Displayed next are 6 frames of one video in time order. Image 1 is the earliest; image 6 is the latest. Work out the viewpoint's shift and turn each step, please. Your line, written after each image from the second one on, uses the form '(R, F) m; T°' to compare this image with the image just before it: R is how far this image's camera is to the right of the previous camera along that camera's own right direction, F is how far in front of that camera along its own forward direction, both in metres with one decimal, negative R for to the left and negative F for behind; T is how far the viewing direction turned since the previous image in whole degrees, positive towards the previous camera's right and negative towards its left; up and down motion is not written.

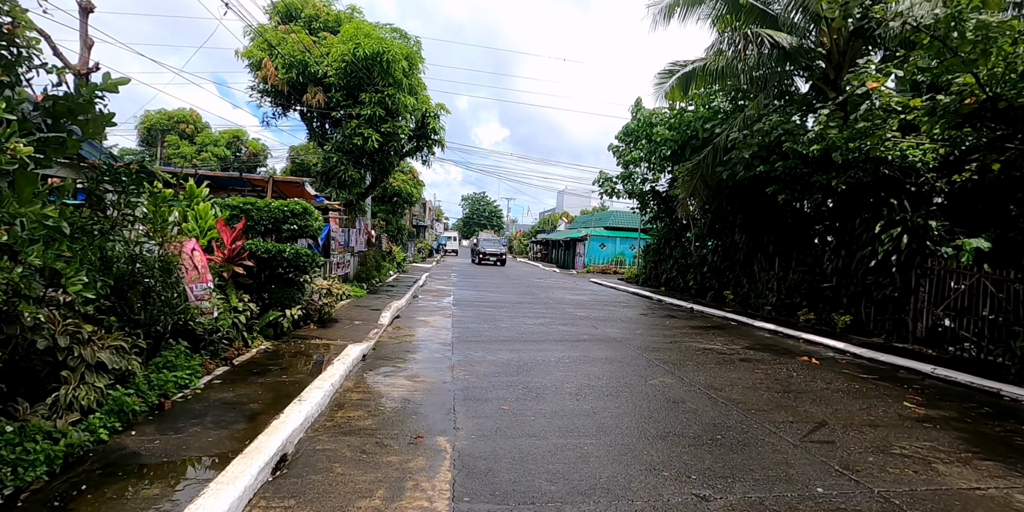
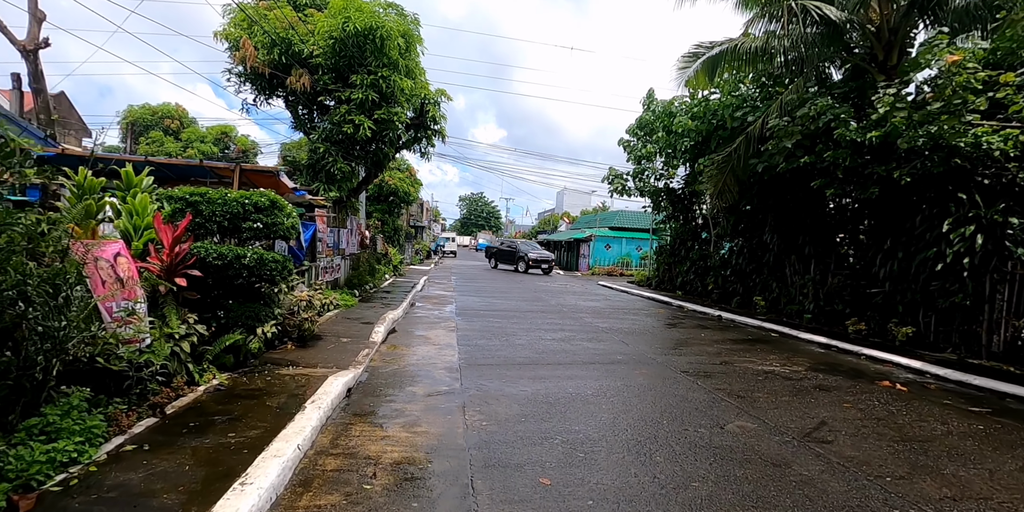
(-0.3, +1.5) m; 0°
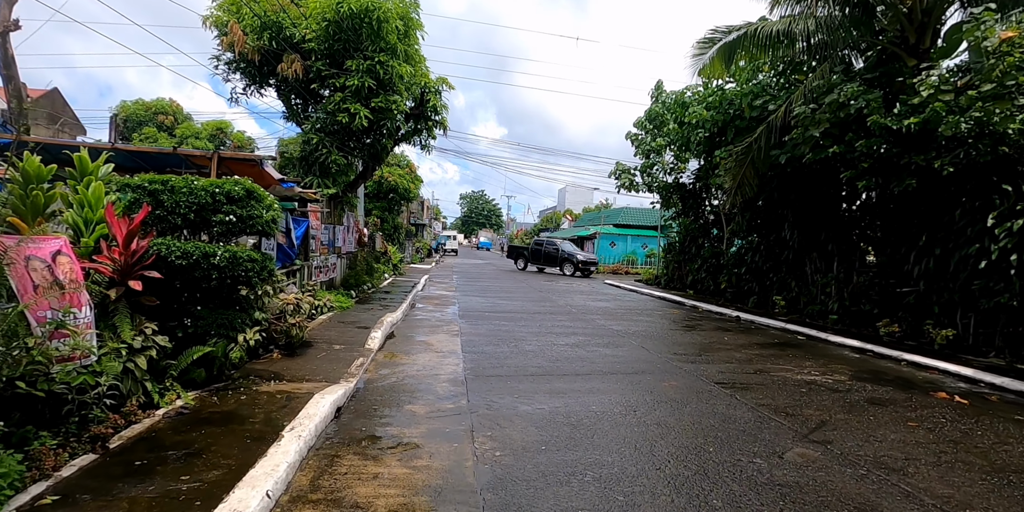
(-0.1, +0.8) m; 0°
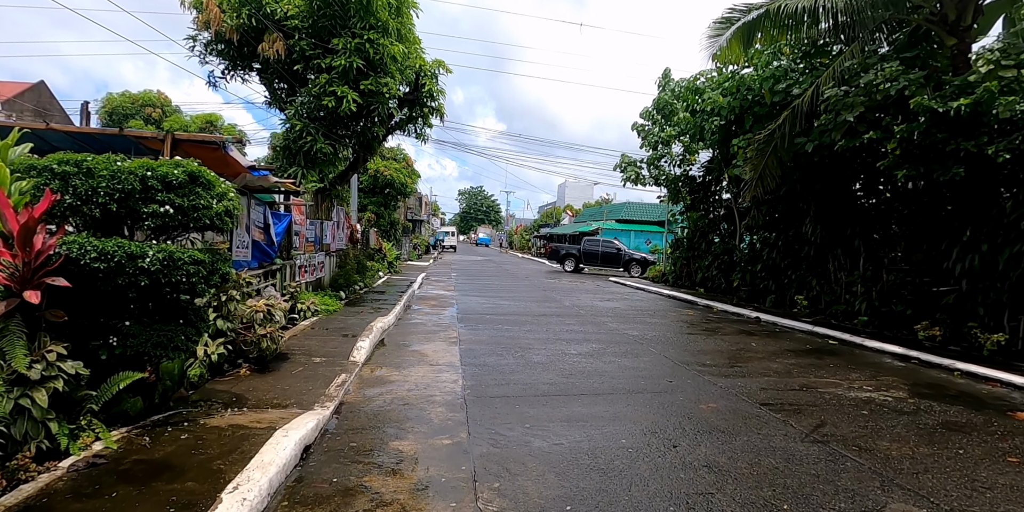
(-0.1, +1.0) m; 0°
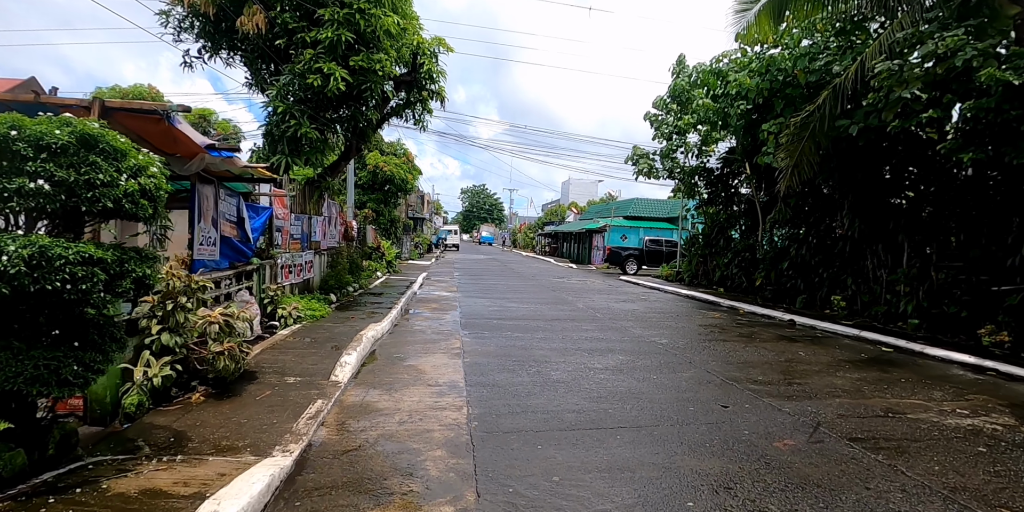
(-0.1, +1.1) m; 0°
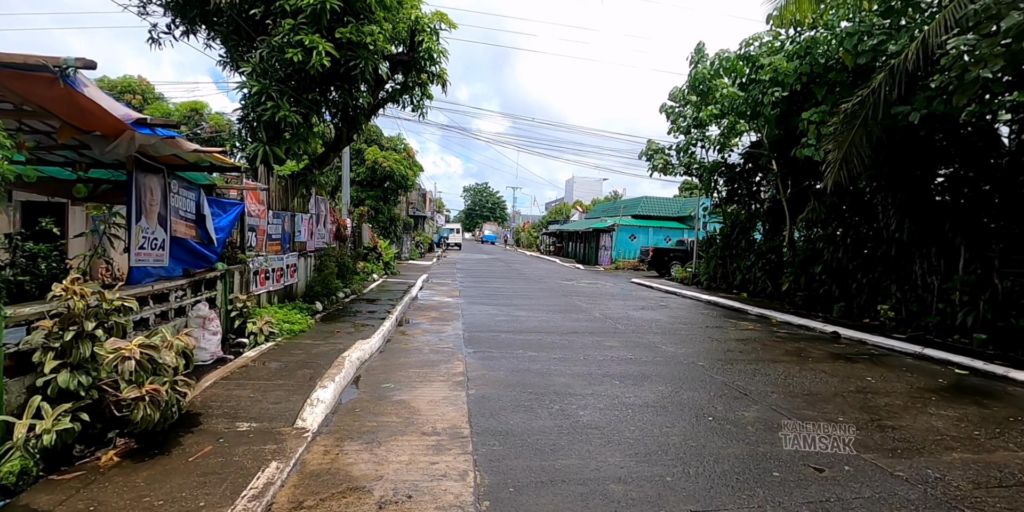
(-0.1, +1.2) m; 0°
